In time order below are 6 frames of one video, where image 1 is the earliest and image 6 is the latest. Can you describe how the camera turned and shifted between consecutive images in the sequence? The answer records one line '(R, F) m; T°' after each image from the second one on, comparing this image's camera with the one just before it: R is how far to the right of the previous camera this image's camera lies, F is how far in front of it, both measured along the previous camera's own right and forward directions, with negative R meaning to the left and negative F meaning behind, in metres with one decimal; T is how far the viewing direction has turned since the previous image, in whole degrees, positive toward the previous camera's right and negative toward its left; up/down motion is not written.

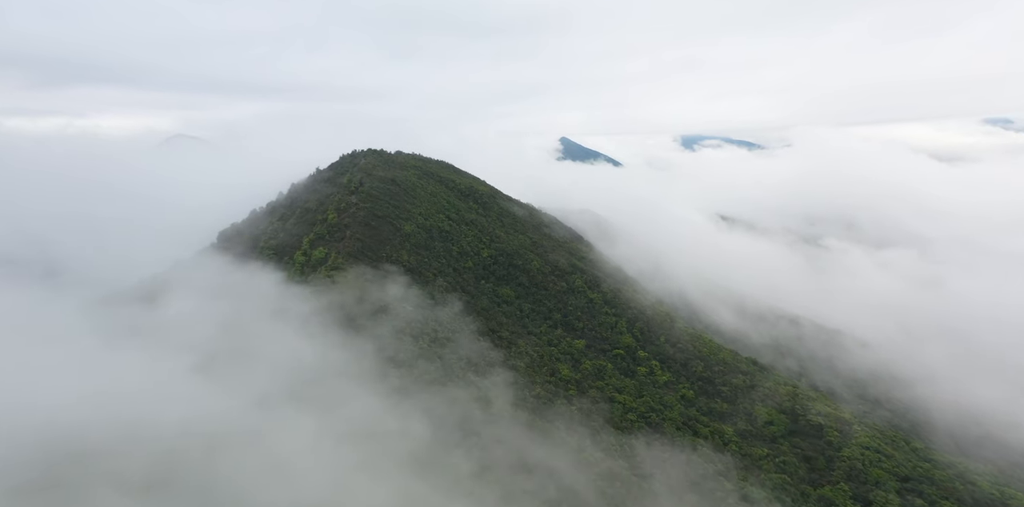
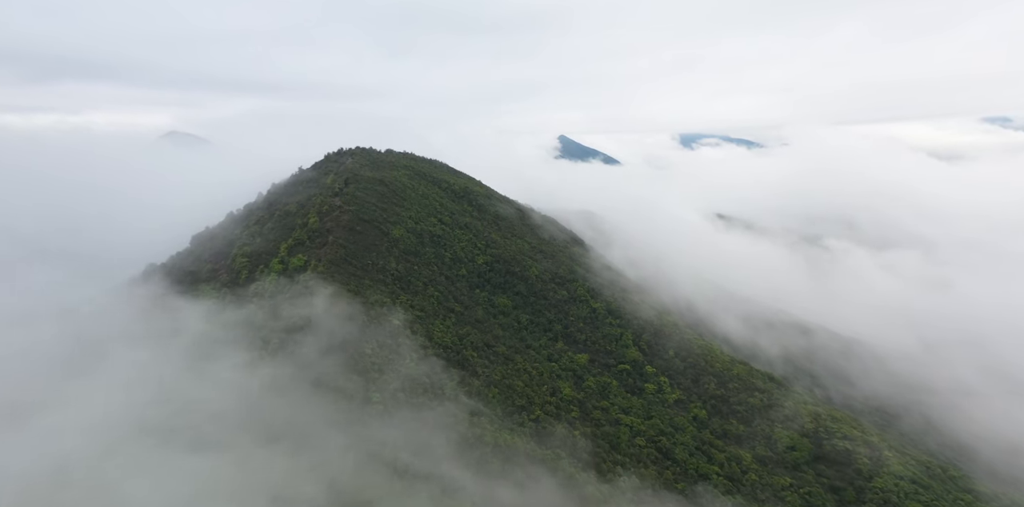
(+0.2, +5.0) m; 0°
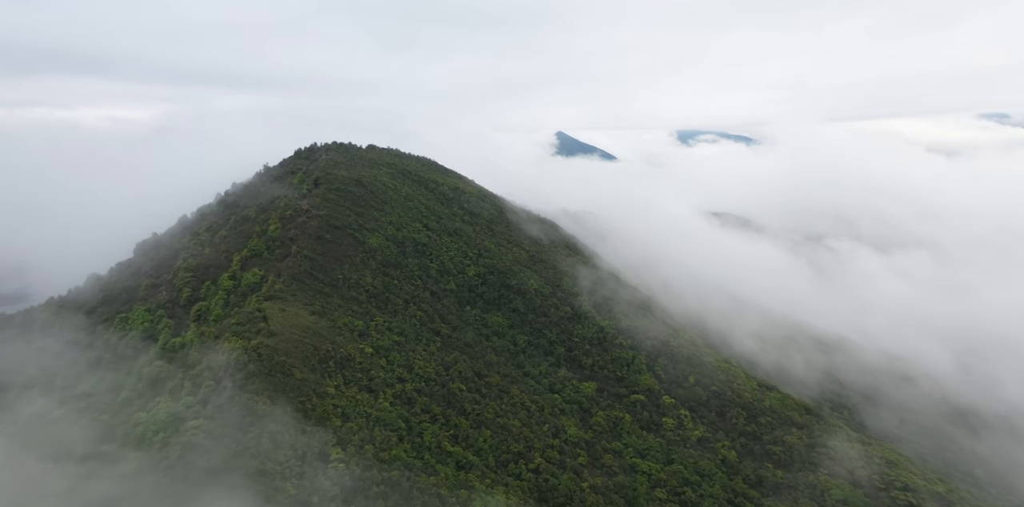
(+0.2, +8.5) m; 0°
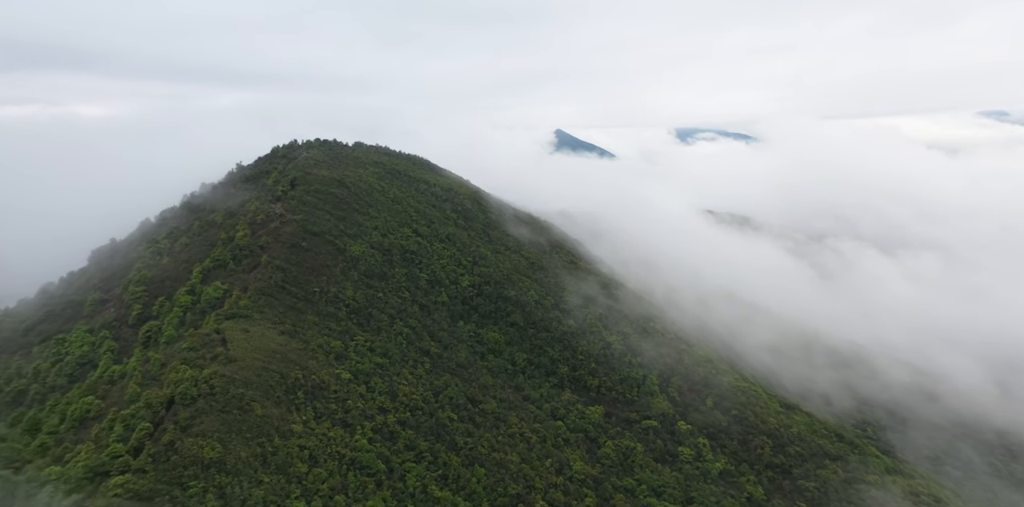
(+0.1, +5.5) m; 0°
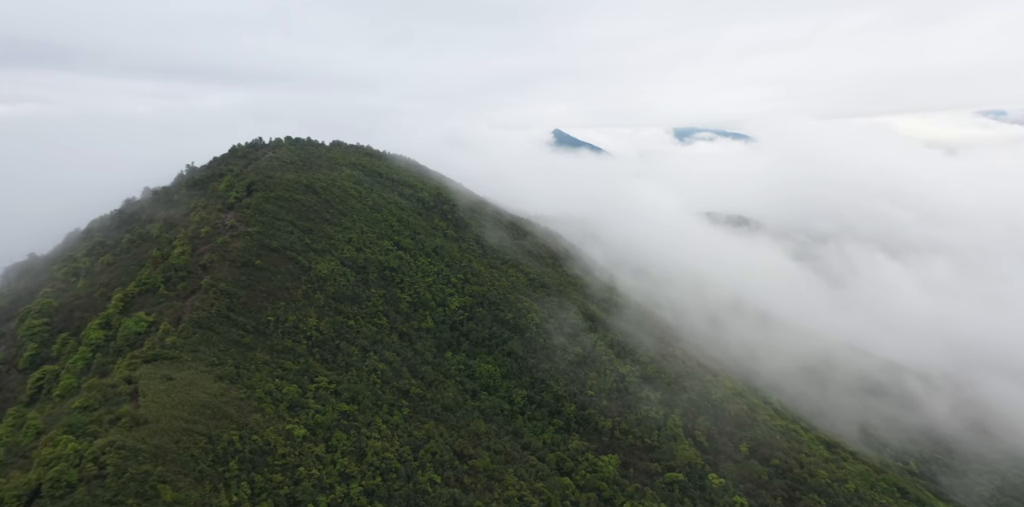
(+0.1, +7.8) m; 0°
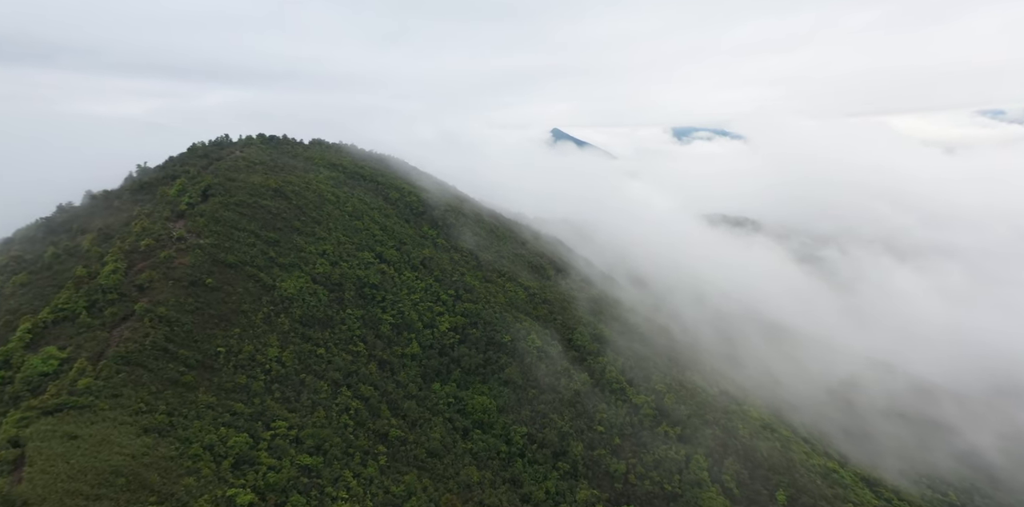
(+0.1, +5.9) m; 0°
